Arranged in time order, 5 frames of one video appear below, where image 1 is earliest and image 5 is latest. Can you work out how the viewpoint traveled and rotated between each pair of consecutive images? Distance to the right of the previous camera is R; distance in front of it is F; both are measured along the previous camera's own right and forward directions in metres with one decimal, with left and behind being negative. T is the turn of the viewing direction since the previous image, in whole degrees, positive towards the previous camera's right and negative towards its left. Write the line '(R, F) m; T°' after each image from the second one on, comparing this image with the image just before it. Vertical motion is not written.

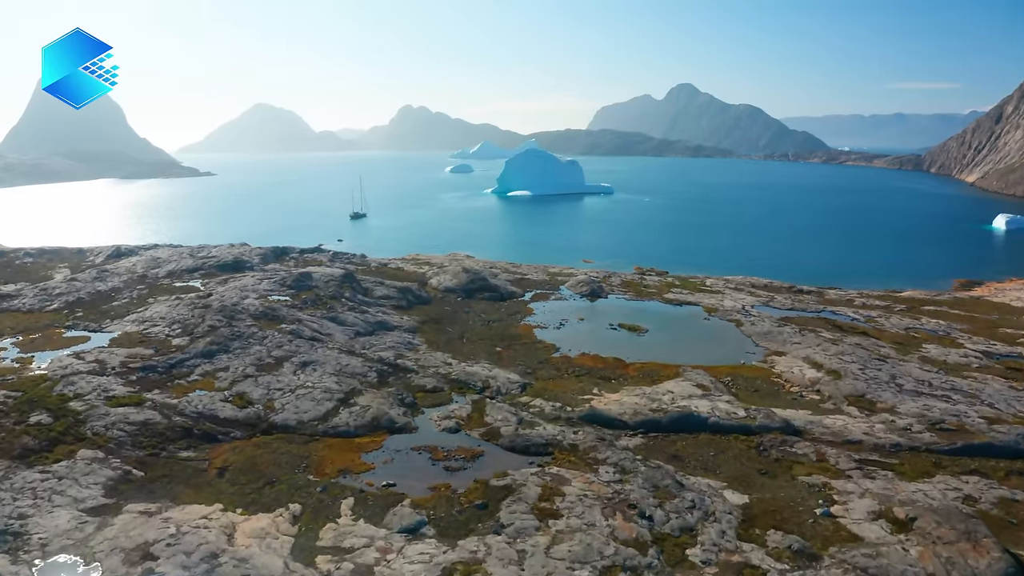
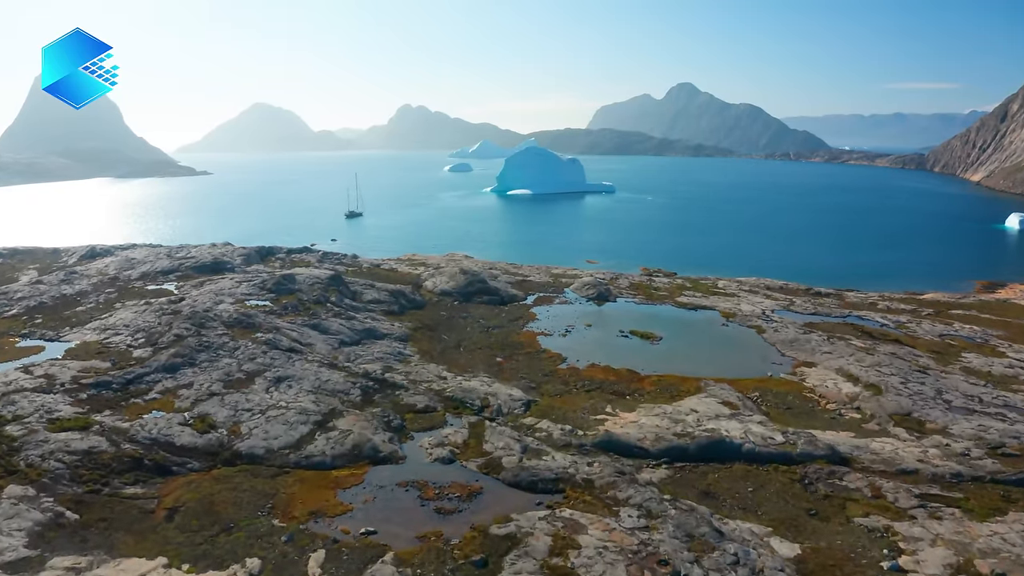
(-0.4, +7.7) m; 0°
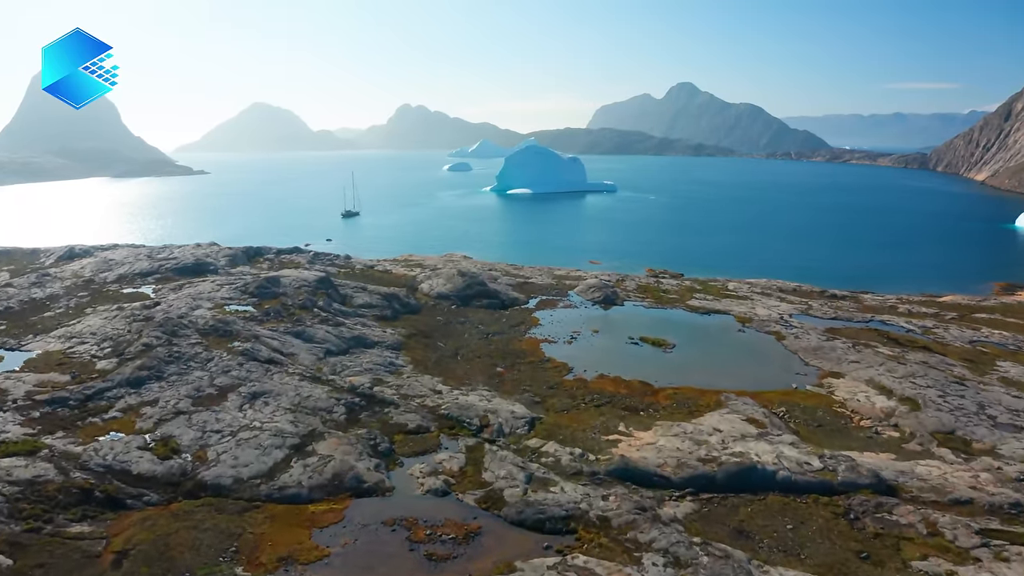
(-0.3, +5.8) m; 0°
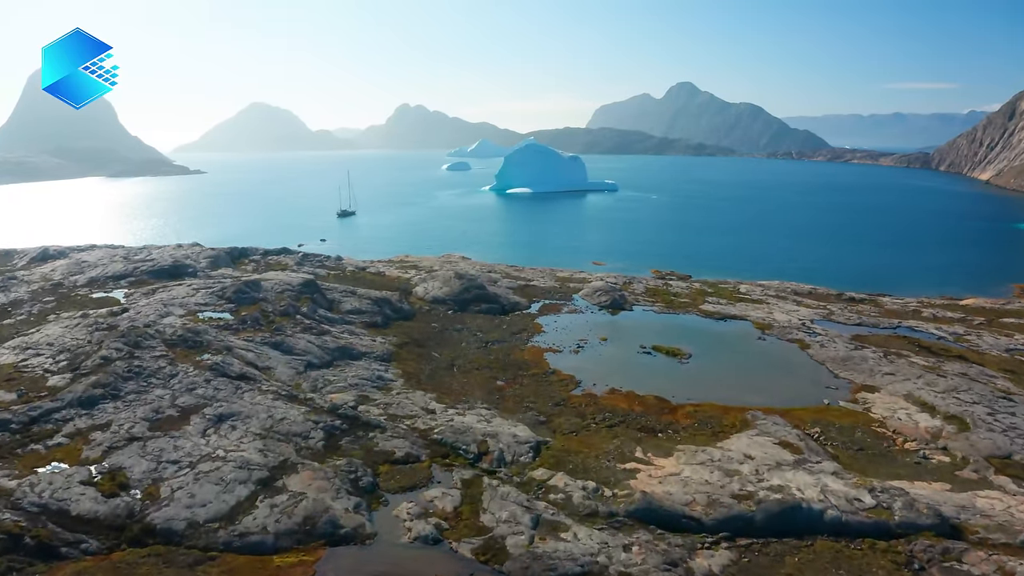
(-0.3, +6.2) m; 0°
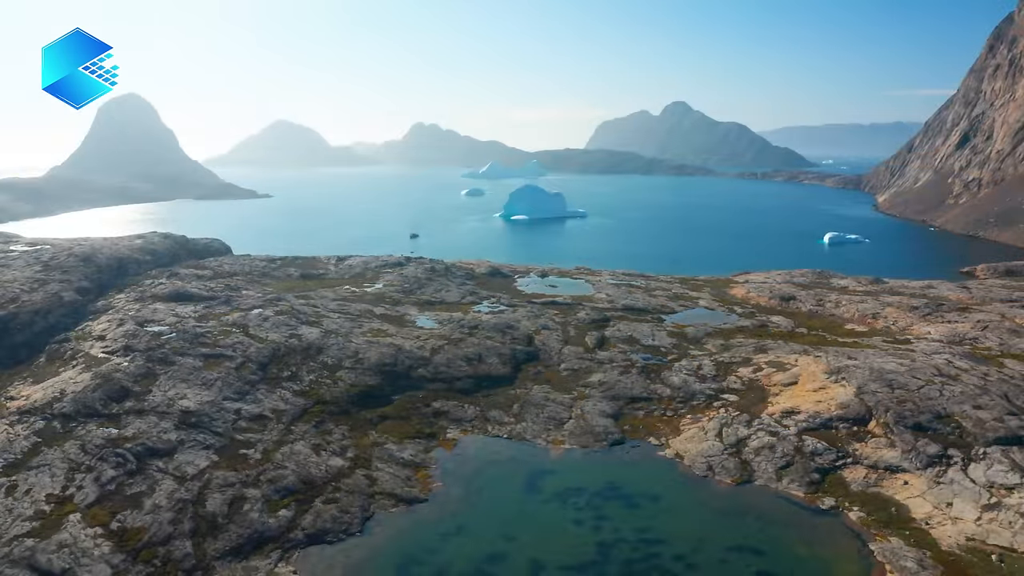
(+0.2, +5.2) m; 0°
